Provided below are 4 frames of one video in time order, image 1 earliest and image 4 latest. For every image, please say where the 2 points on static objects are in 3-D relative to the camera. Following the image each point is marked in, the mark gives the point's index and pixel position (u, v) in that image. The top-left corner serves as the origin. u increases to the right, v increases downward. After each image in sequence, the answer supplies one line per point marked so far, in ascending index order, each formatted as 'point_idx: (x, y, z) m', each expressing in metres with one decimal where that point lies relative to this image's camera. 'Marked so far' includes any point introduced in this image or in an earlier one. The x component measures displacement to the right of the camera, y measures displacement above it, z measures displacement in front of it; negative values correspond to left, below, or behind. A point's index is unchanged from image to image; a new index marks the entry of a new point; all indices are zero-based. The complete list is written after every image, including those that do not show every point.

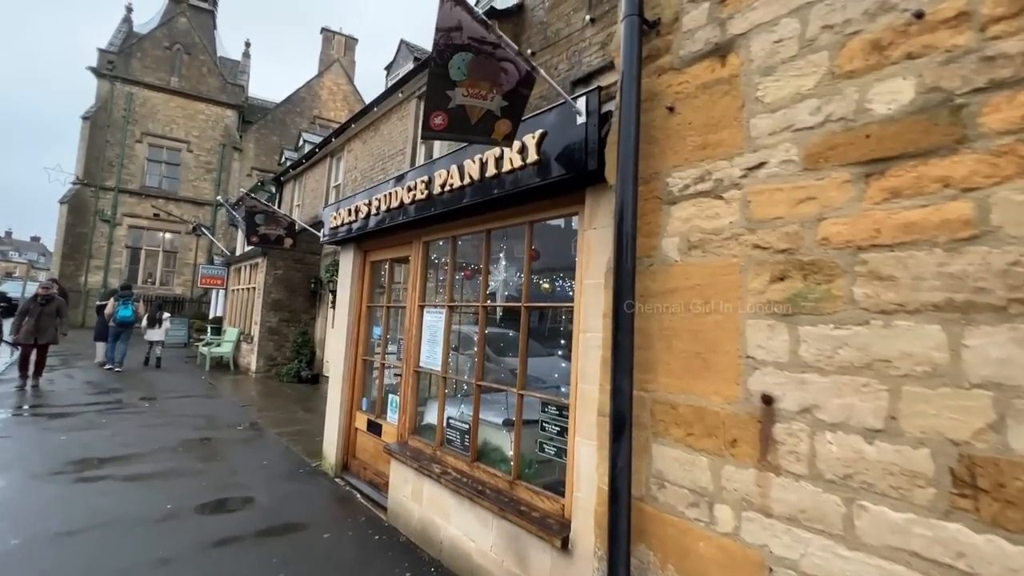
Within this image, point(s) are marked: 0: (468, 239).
0: (-0.4, +0.4, +4.0) m
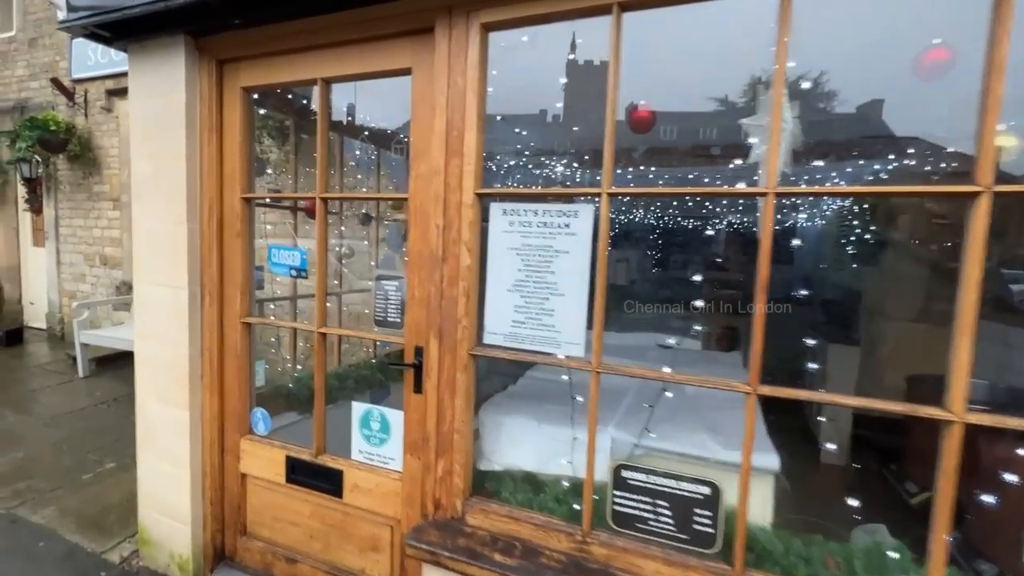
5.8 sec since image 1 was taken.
0: (+0.5, +0.9, +1.5) m
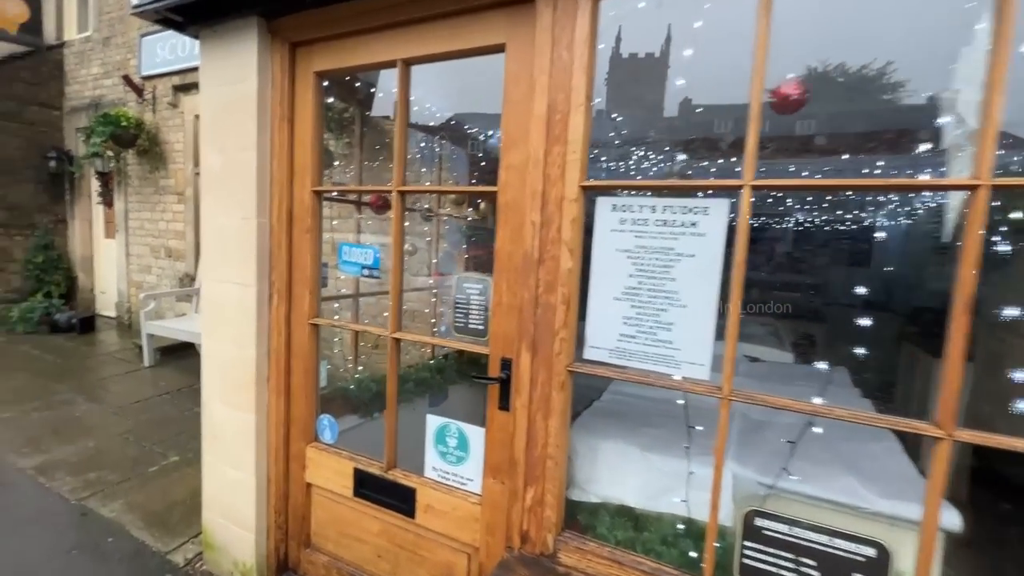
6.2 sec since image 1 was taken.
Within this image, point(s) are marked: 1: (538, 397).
0: (+0.9, +0.8, +1.2) m
1: (+0.1, -0.4, +1.6) m
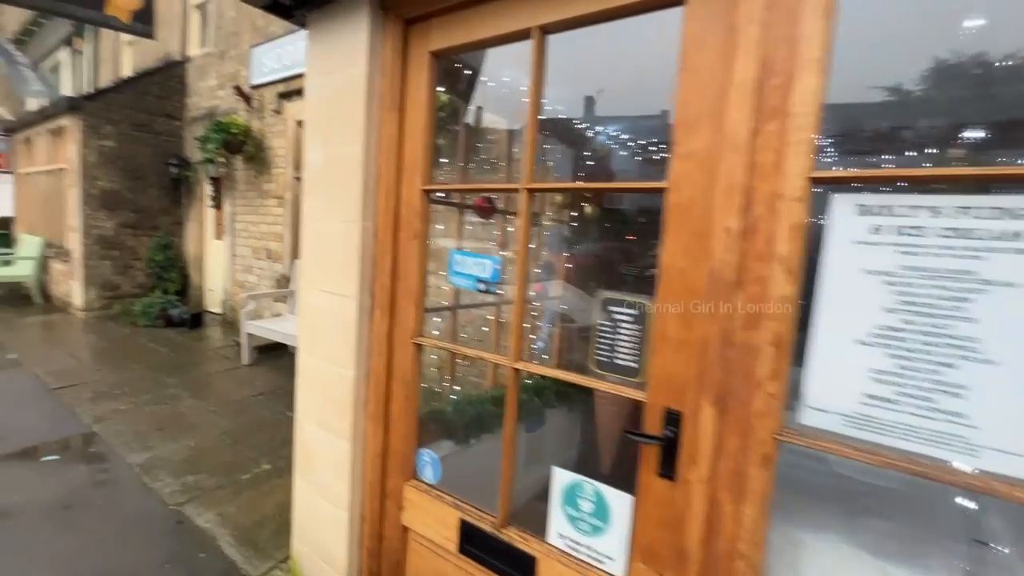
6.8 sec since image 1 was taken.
0: (+1.3, +0.7, +0.7) m
1: (+0.5, -0.5, +1.2) m
